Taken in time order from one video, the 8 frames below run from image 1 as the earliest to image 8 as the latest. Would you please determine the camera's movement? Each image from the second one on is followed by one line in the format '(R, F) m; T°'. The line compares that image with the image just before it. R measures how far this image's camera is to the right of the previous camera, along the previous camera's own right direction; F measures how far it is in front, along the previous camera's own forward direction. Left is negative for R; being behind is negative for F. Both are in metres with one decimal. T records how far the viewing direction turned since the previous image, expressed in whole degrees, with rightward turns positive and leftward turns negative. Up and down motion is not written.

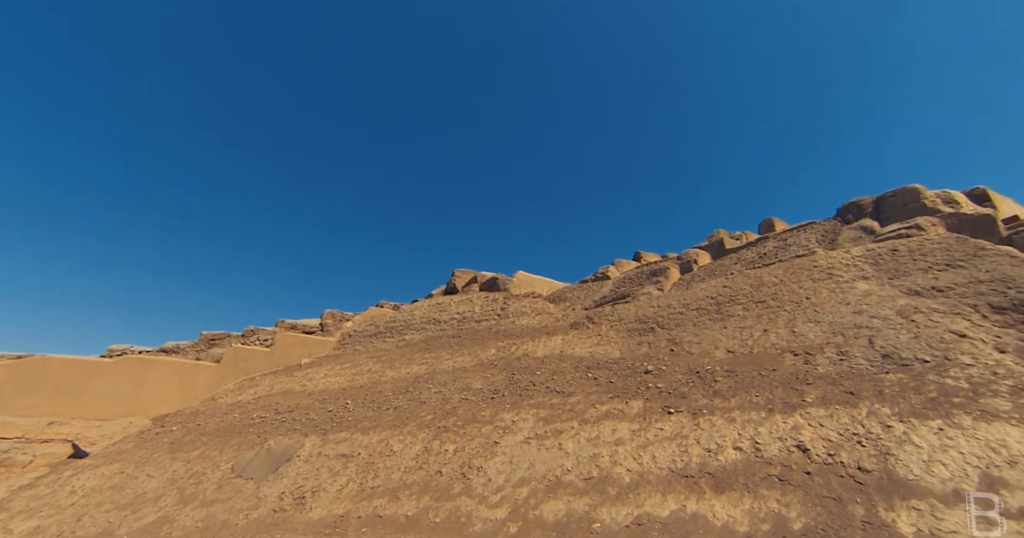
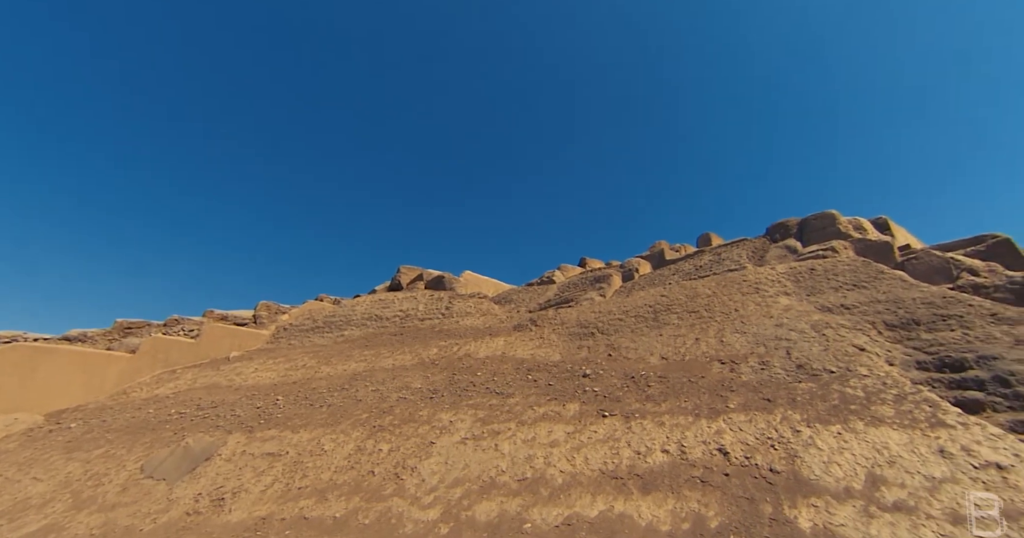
(+0.5, 0.0) m; +5°
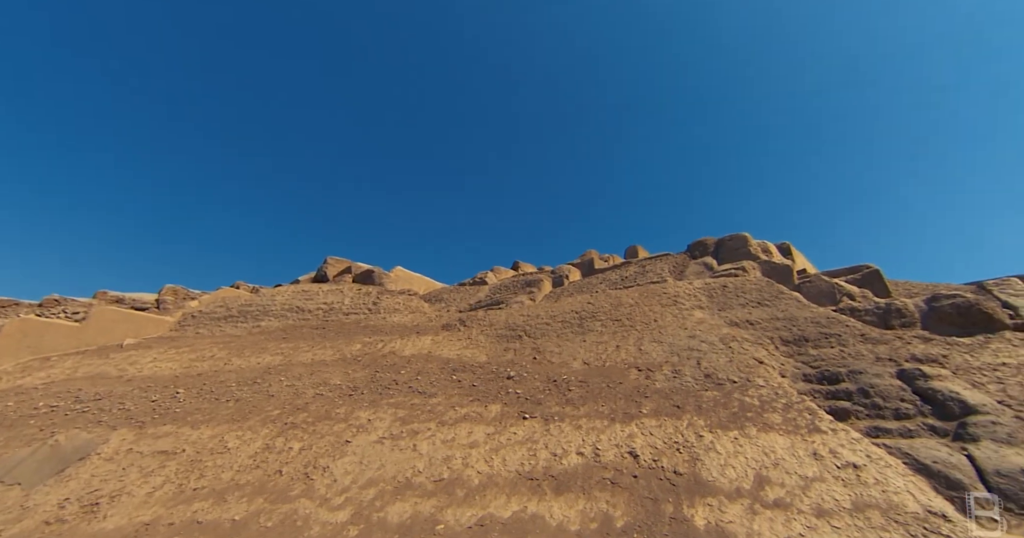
(+0.6, 0.0) m; +6°
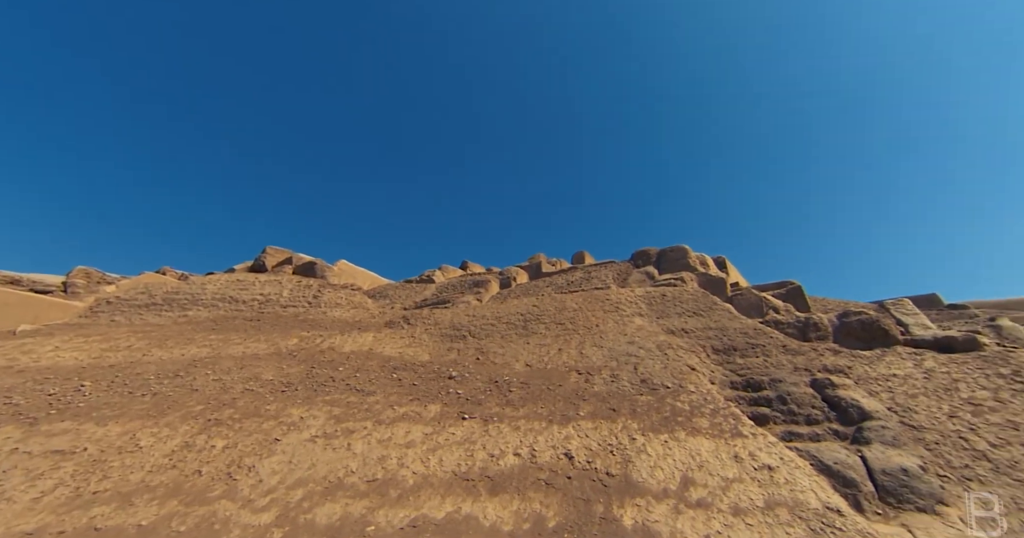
(+0.5, 0.0) m; +4°
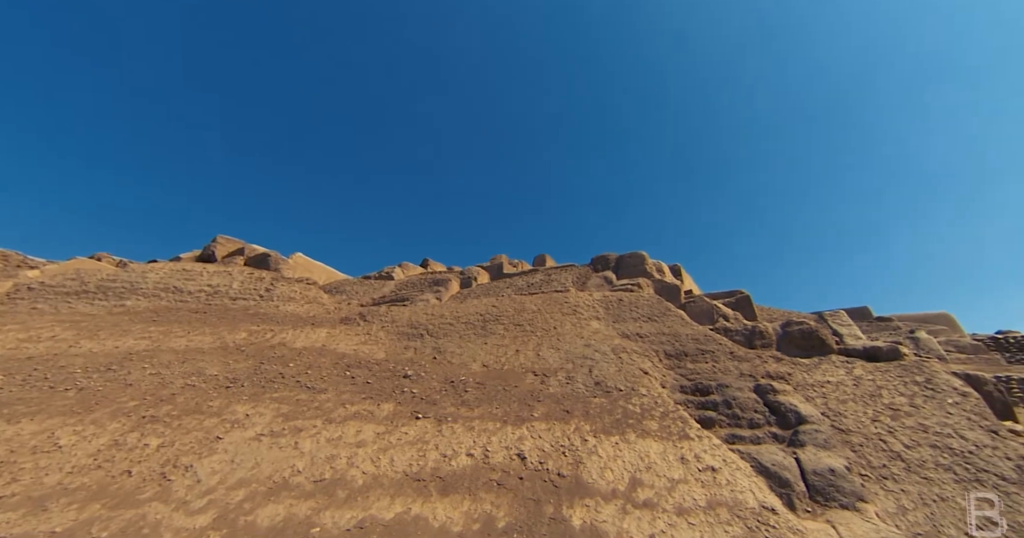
(+0.3, 0.0) m; +3°
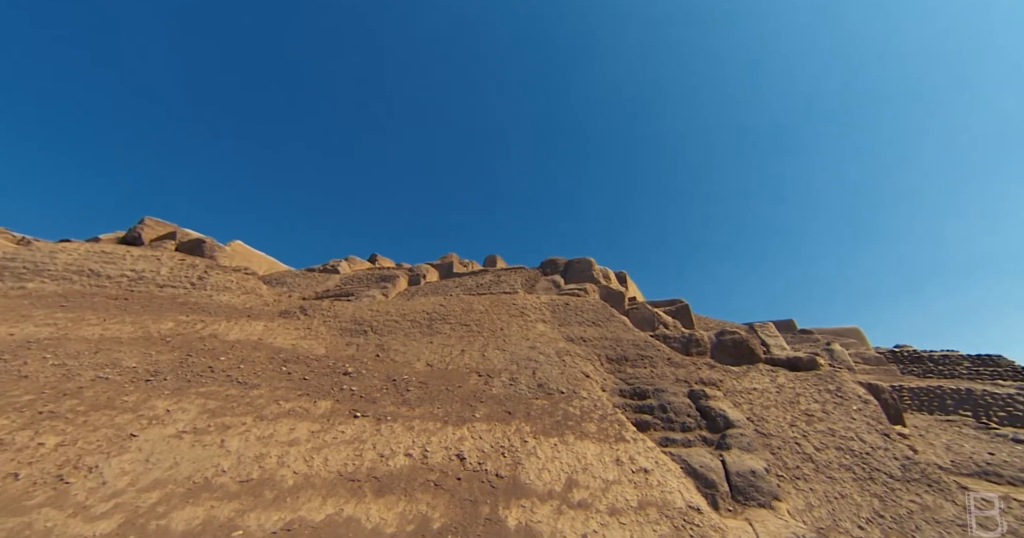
(+0.4, 0.0) m; +4°
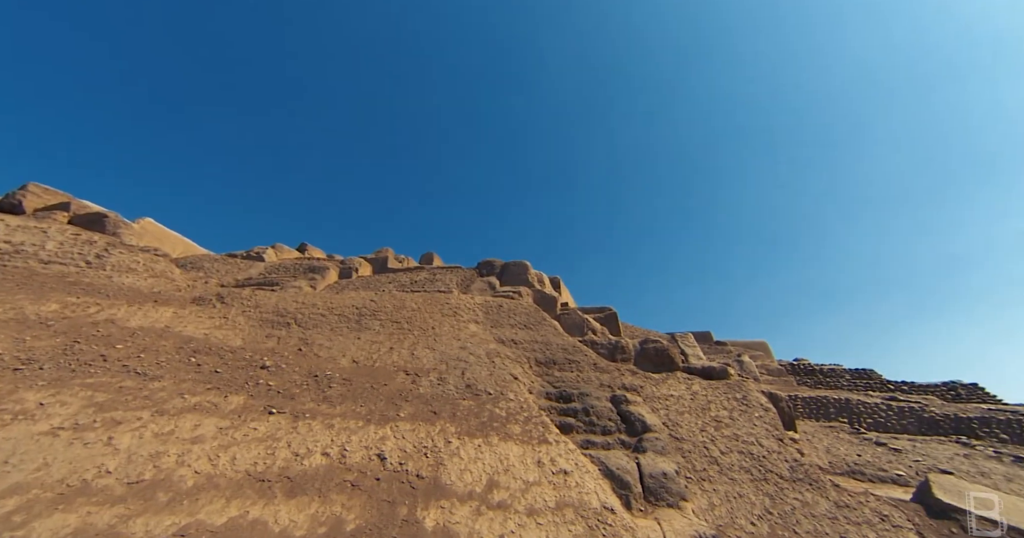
(+0.5, -0.1) m; +5°
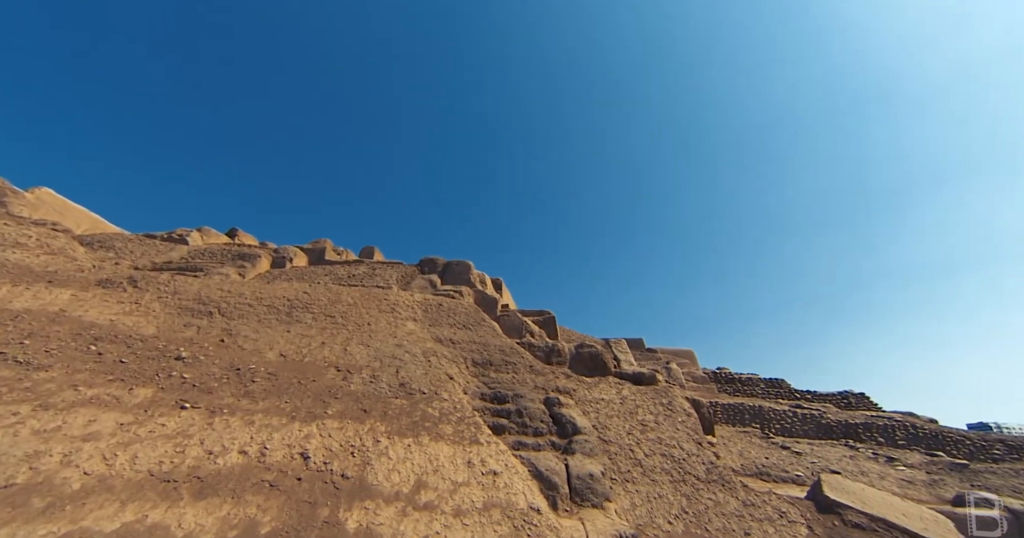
(+0.5, -0.1) m; +5°
